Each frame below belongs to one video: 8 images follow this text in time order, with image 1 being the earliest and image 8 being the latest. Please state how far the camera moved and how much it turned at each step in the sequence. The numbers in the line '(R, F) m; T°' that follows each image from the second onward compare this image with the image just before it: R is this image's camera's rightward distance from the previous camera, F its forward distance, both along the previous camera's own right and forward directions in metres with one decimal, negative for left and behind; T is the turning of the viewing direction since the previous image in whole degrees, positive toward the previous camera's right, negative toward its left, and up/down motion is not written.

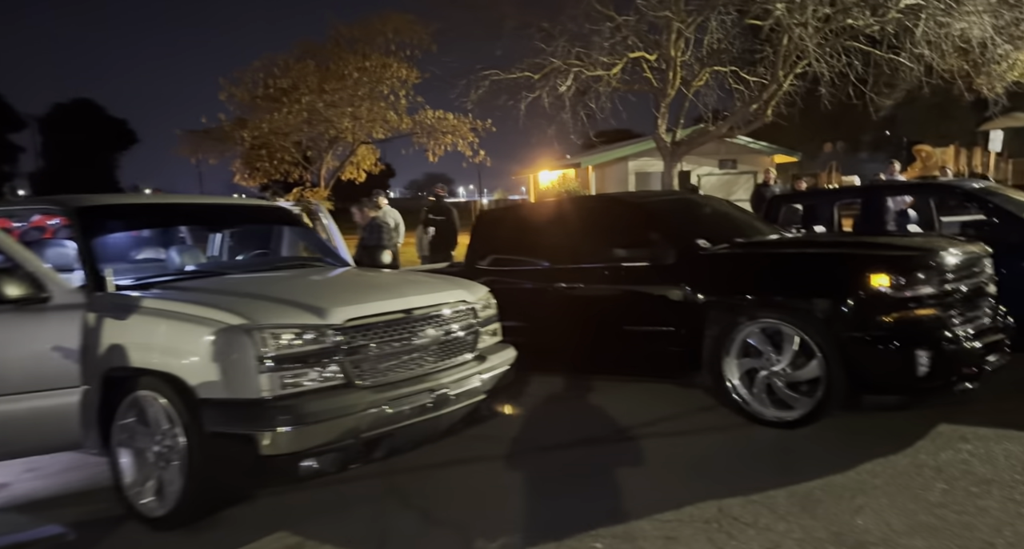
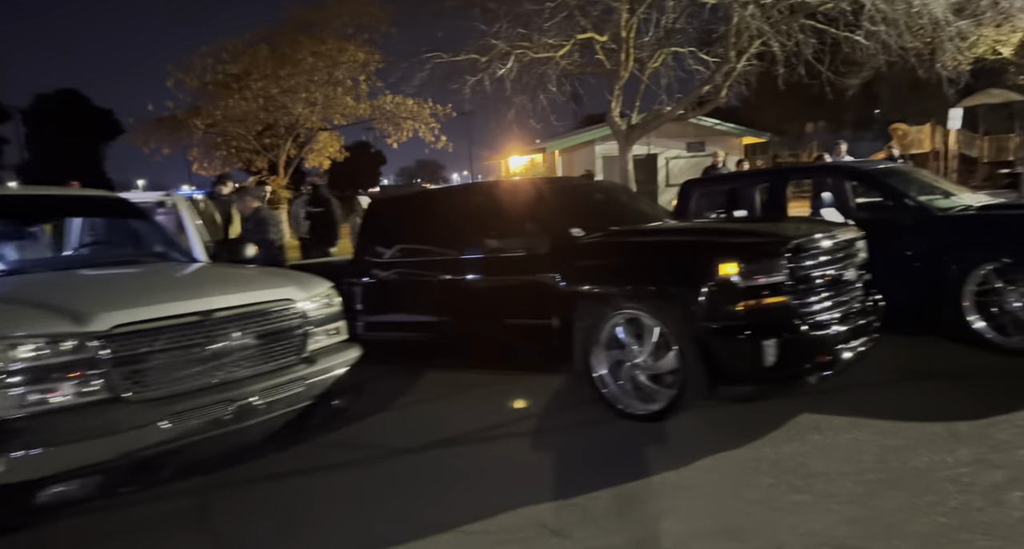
(+0.9, +0.2) m; +2°
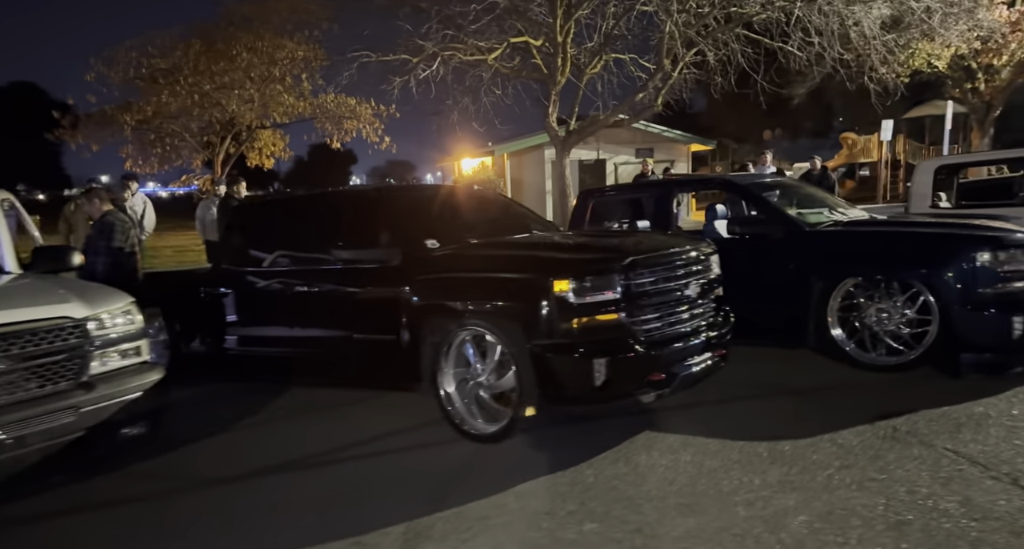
(+0.8, +0.1) m; +4°
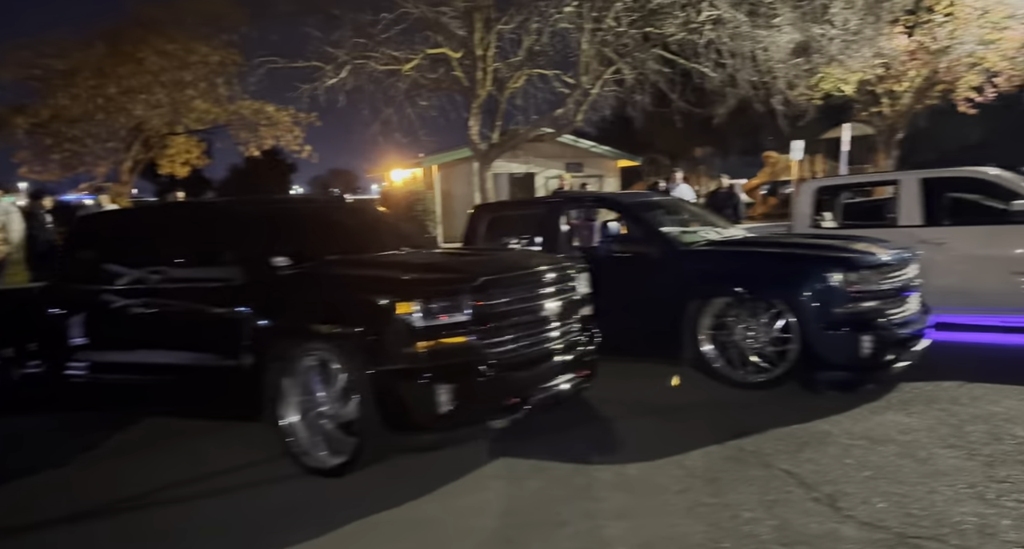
(+0.5, +0.1) m; +6°
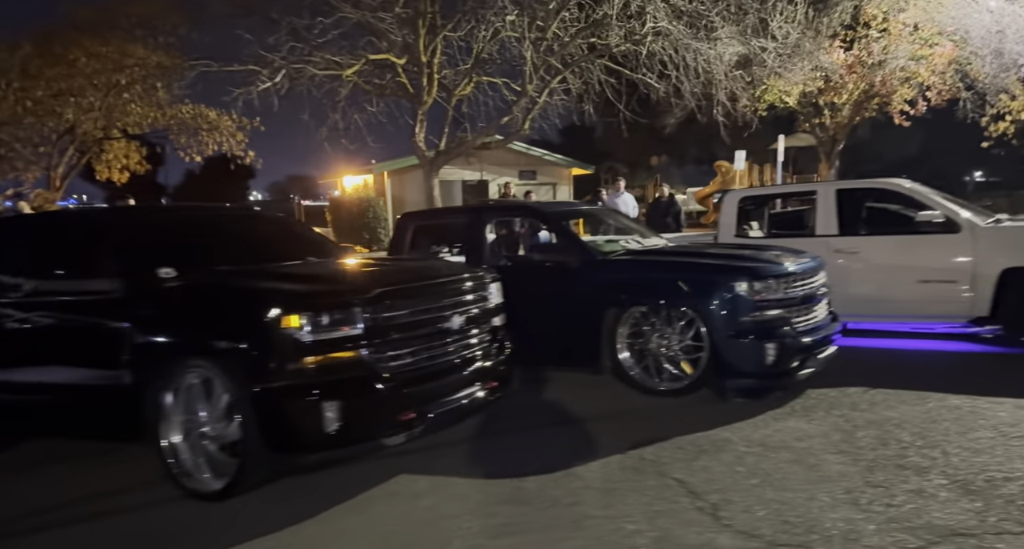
(+0.4, 0.0) m; +4°
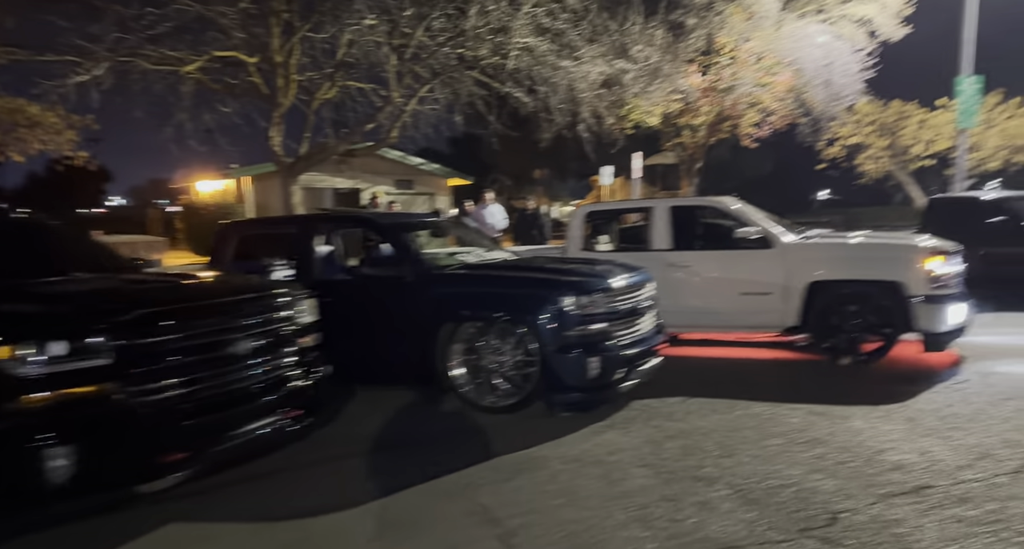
(+0.5, +0.1) m; +11°
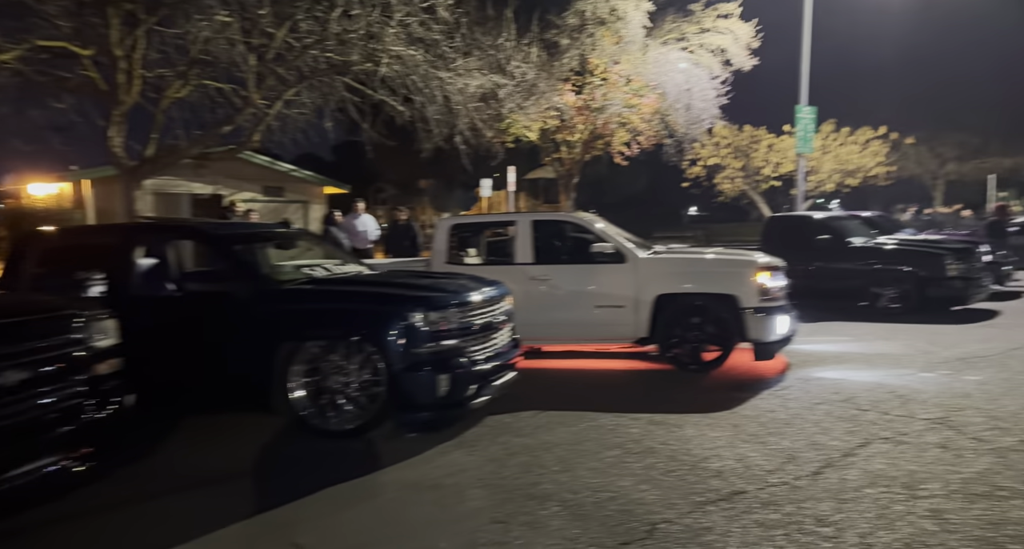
(+0.3, +0.1) m; +10°
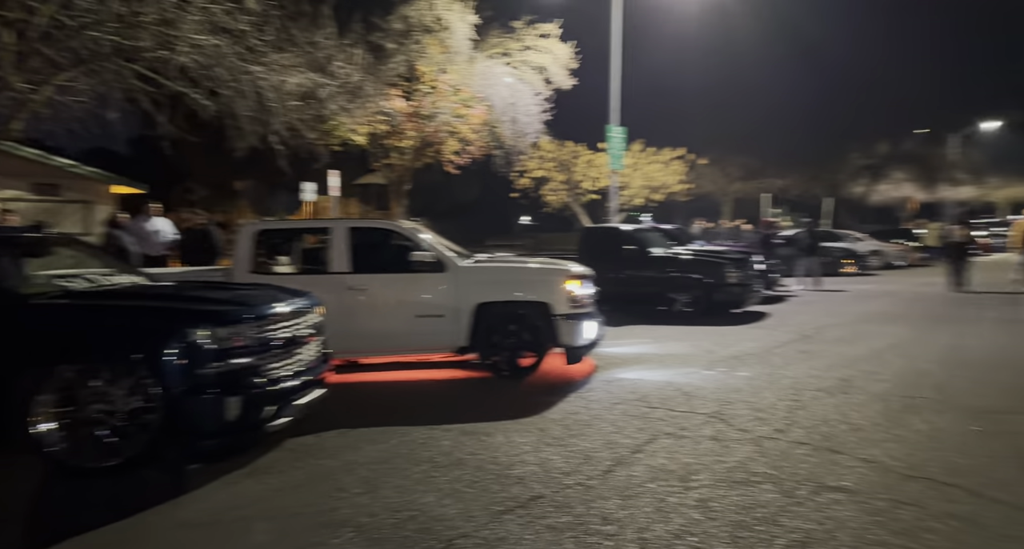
(+0.2, +0.1) m; +15°
